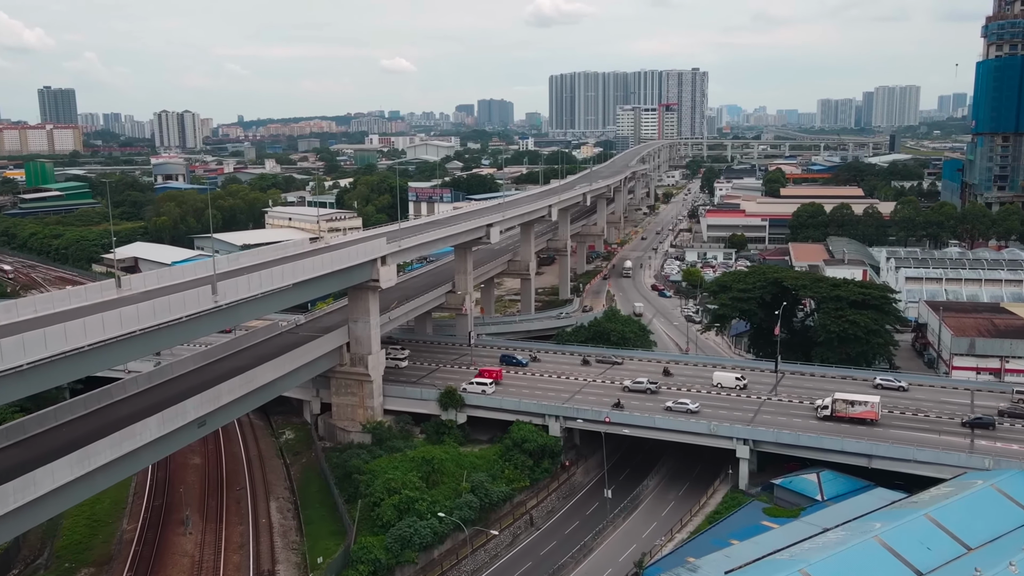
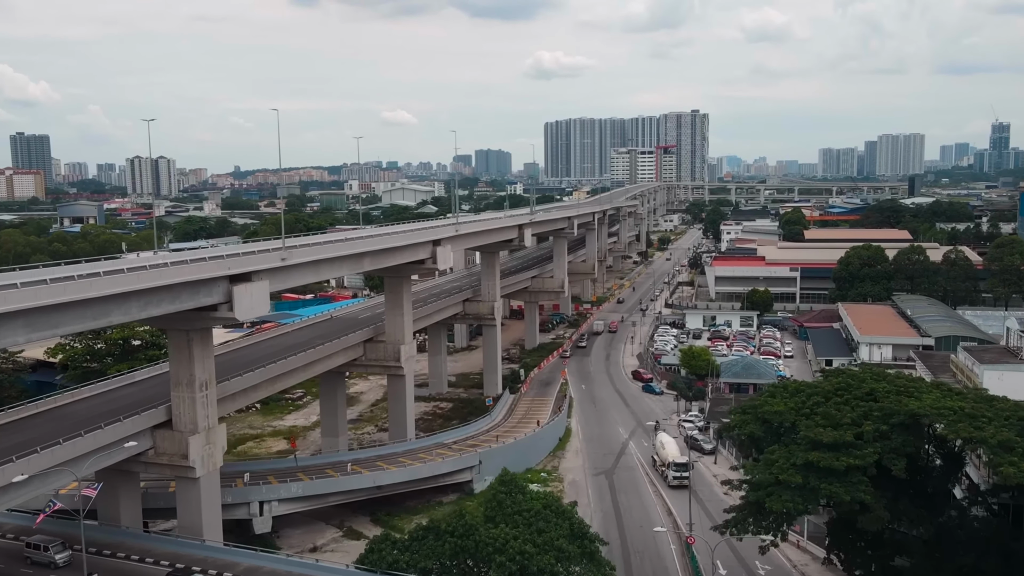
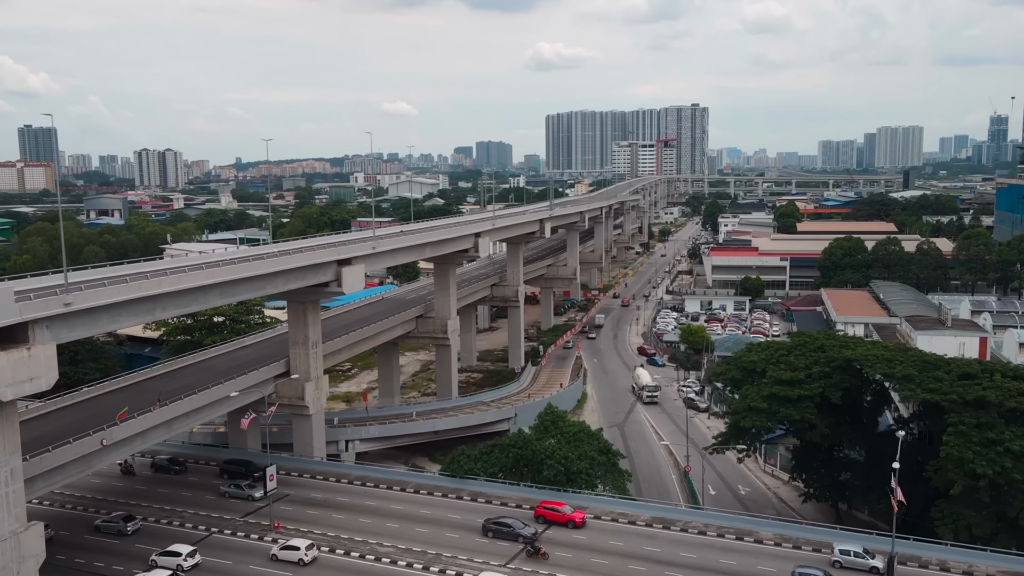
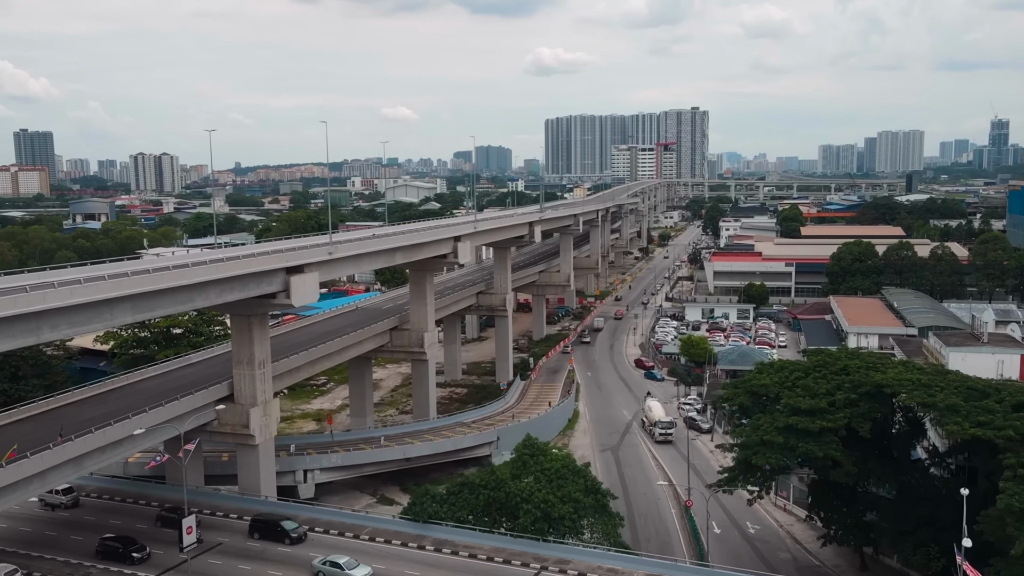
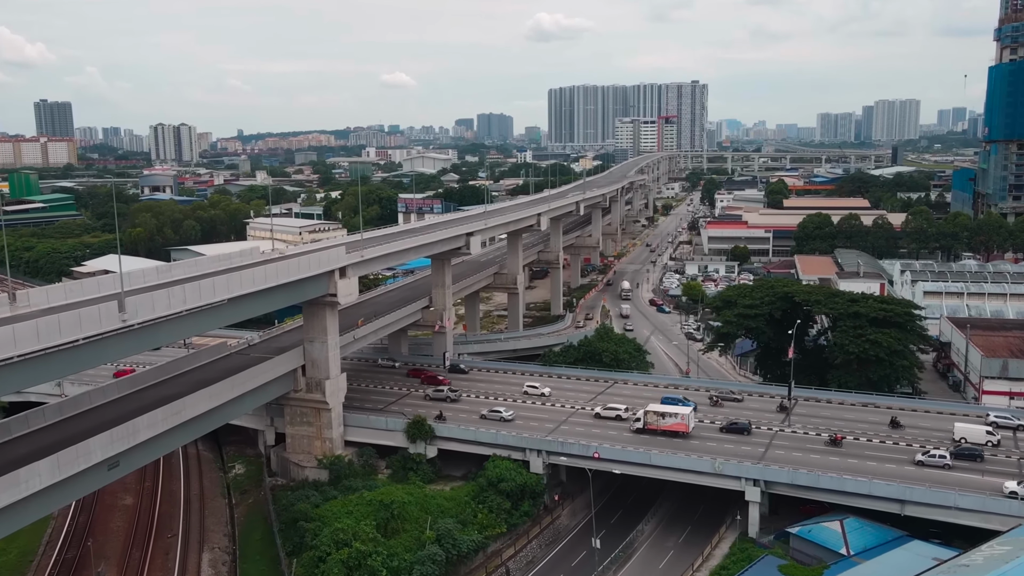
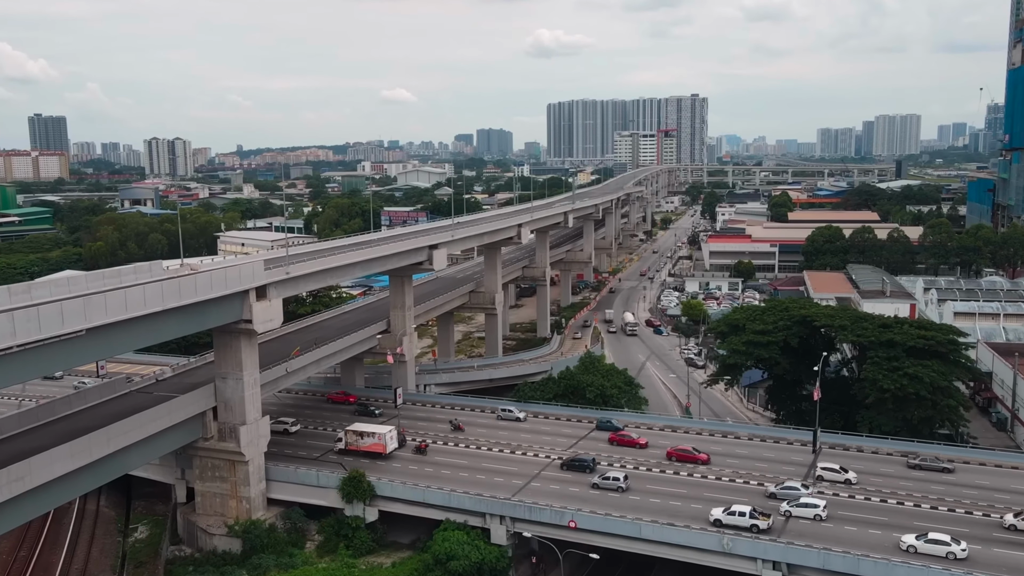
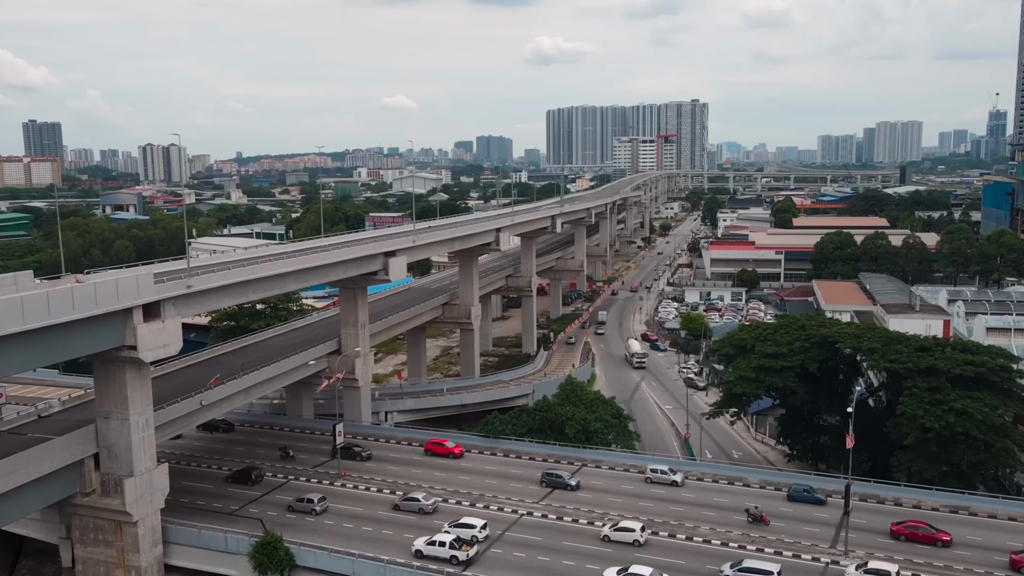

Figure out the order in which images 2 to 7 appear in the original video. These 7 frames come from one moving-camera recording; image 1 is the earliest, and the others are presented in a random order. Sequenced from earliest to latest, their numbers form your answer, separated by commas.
5, 6, 7, 3, 4, 2
